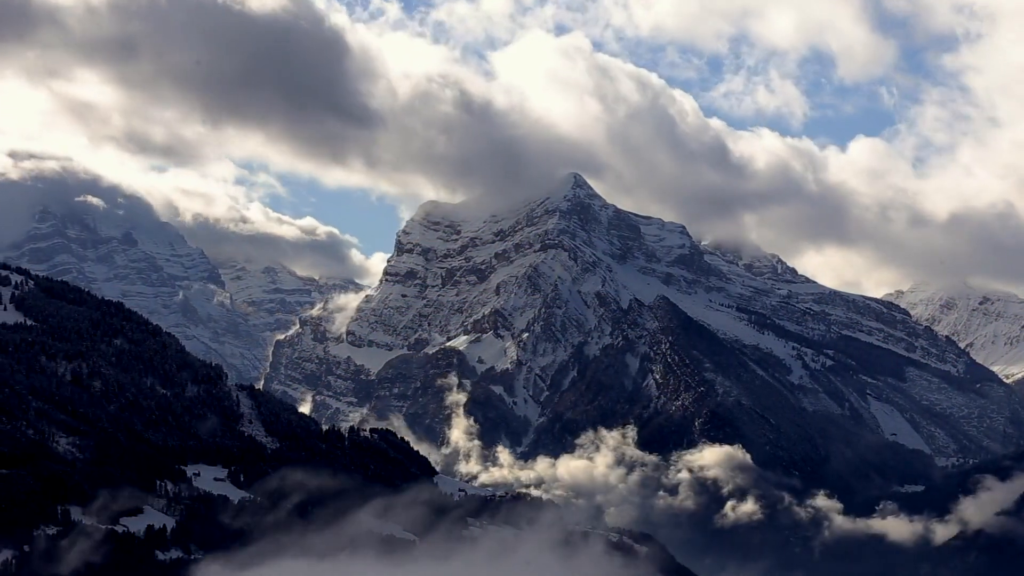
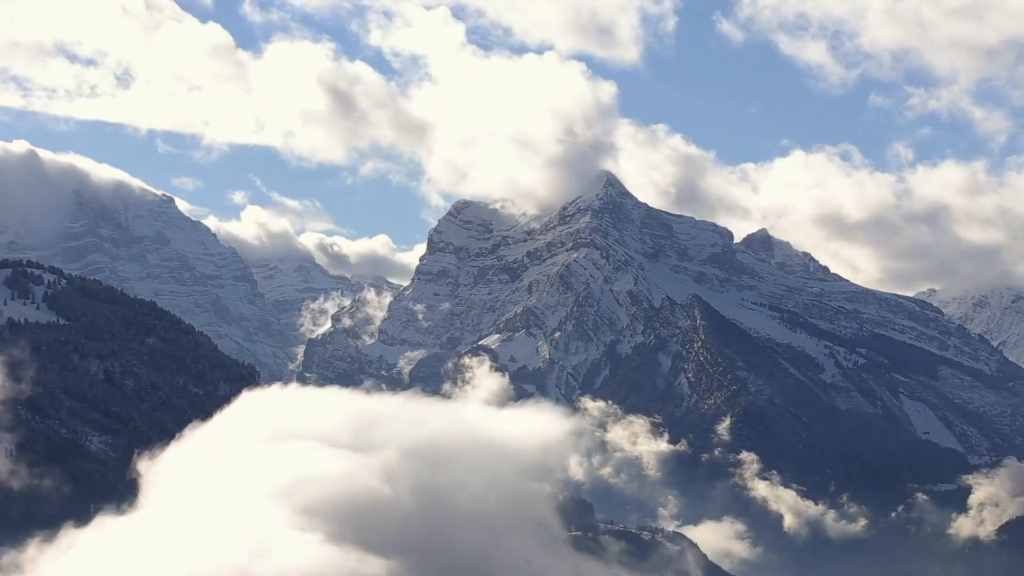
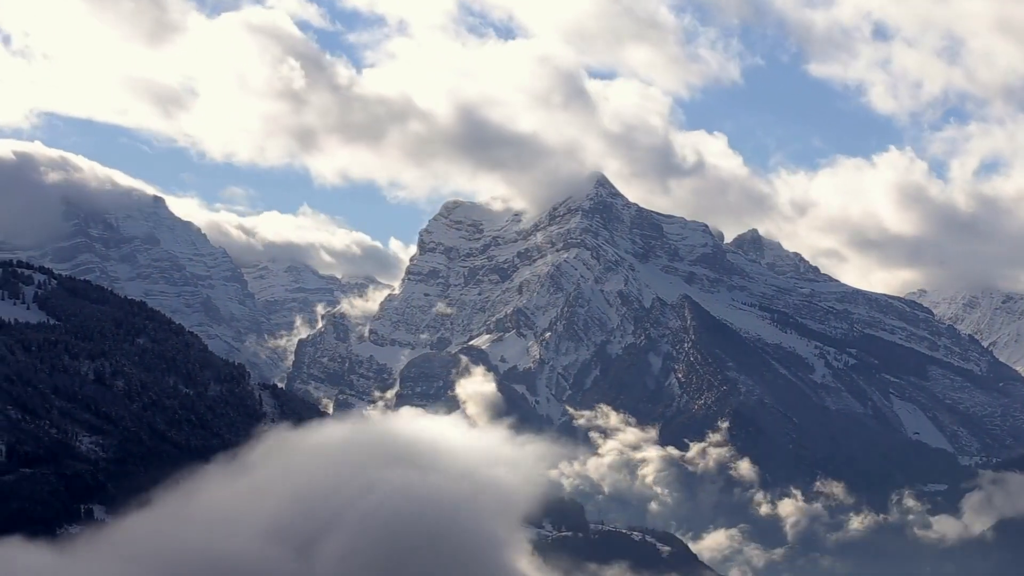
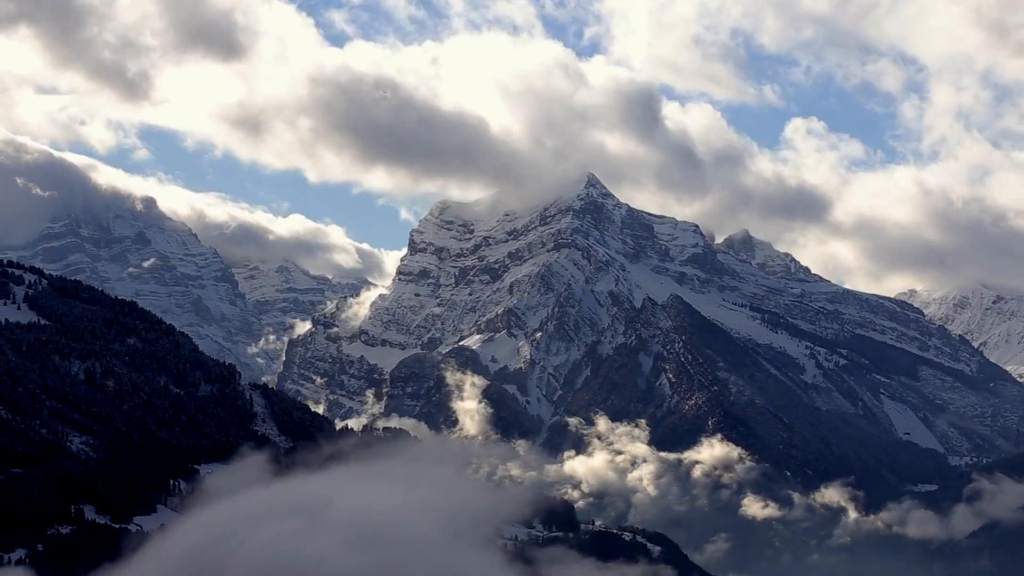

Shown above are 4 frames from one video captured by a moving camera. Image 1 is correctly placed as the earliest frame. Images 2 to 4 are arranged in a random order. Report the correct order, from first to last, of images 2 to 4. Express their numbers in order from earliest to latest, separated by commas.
4, 3, 2
